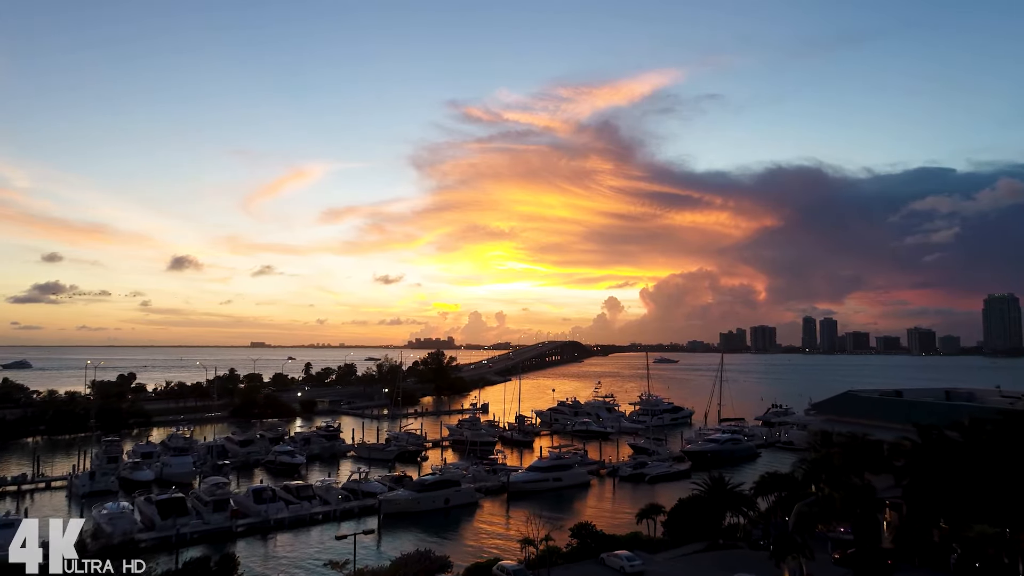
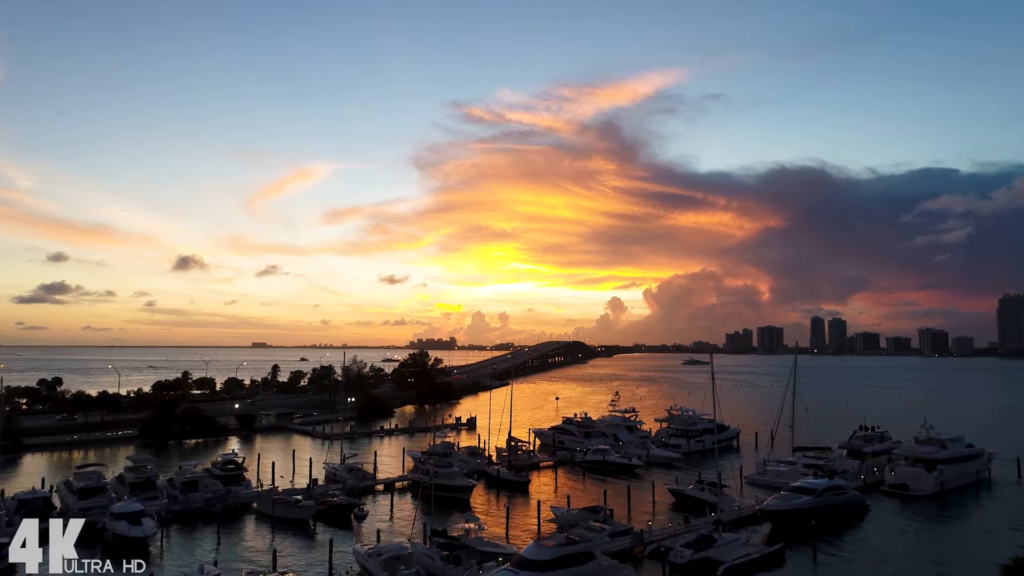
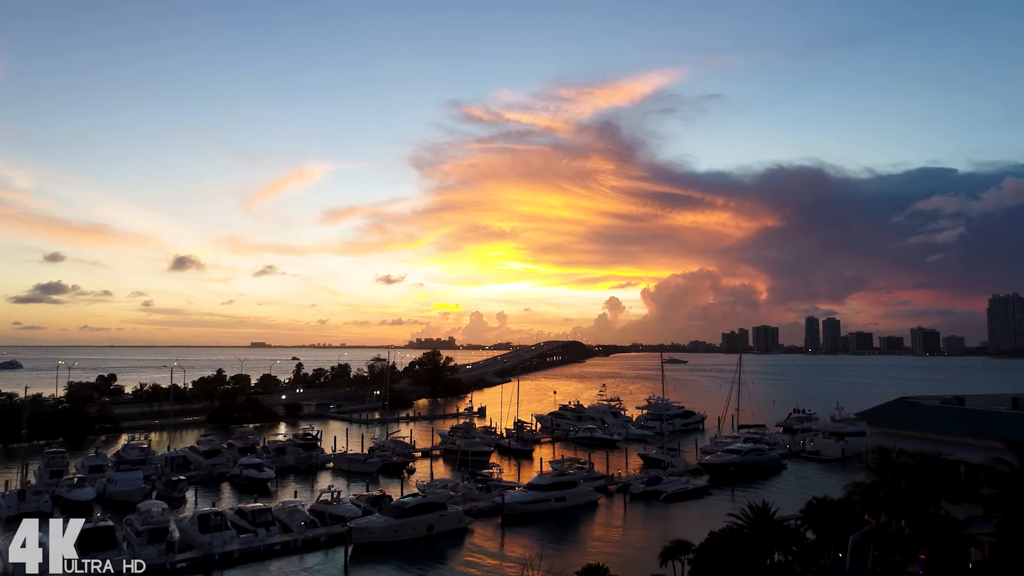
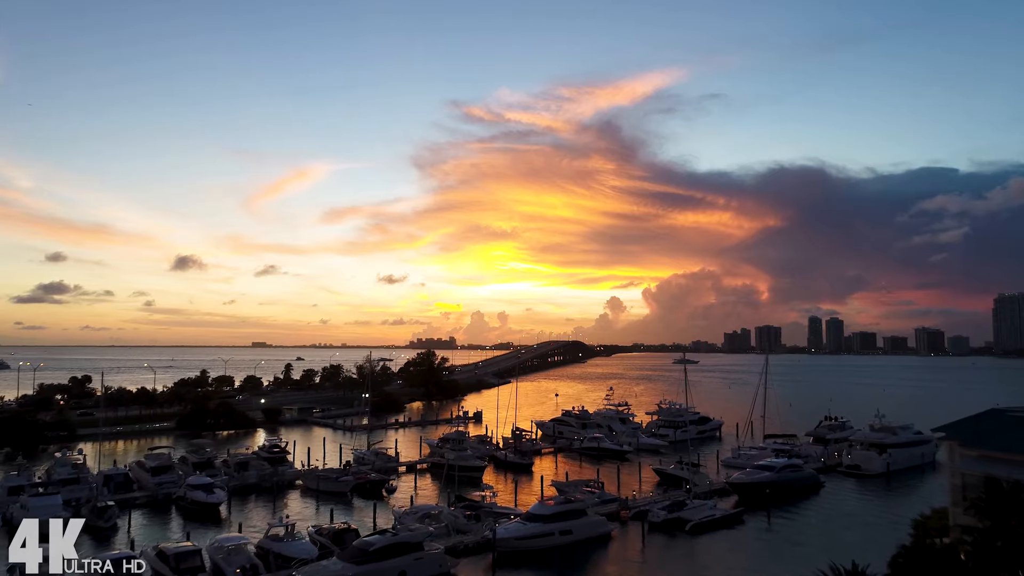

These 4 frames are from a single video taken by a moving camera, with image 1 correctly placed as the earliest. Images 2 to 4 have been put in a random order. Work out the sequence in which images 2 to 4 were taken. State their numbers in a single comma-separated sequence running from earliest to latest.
3, 4, 2
